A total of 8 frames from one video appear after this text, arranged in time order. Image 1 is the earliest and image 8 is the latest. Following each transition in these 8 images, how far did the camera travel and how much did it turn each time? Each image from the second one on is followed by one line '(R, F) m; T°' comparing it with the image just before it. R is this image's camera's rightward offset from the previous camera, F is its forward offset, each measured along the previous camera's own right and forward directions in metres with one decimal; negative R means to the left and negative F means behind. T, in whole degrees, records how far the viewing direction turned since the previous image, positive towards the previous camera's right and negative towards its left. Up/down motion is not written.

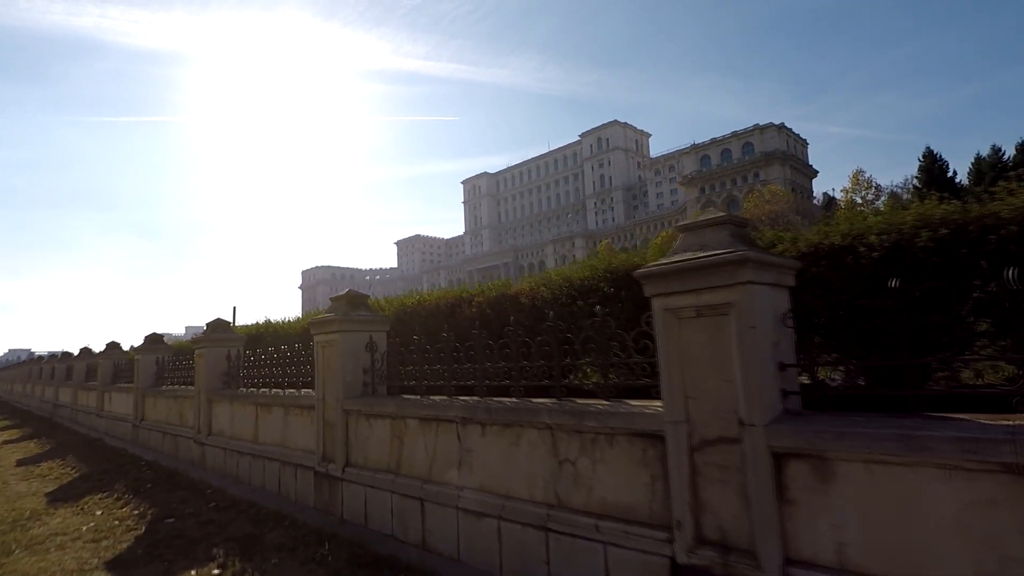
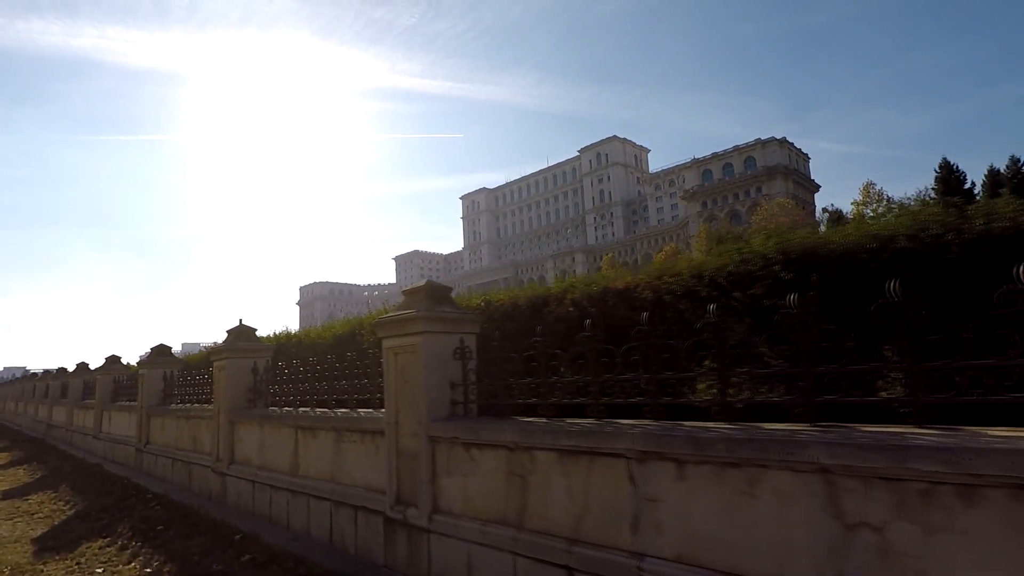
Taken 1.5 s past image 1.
(-1.2, +1.6) m; 0°
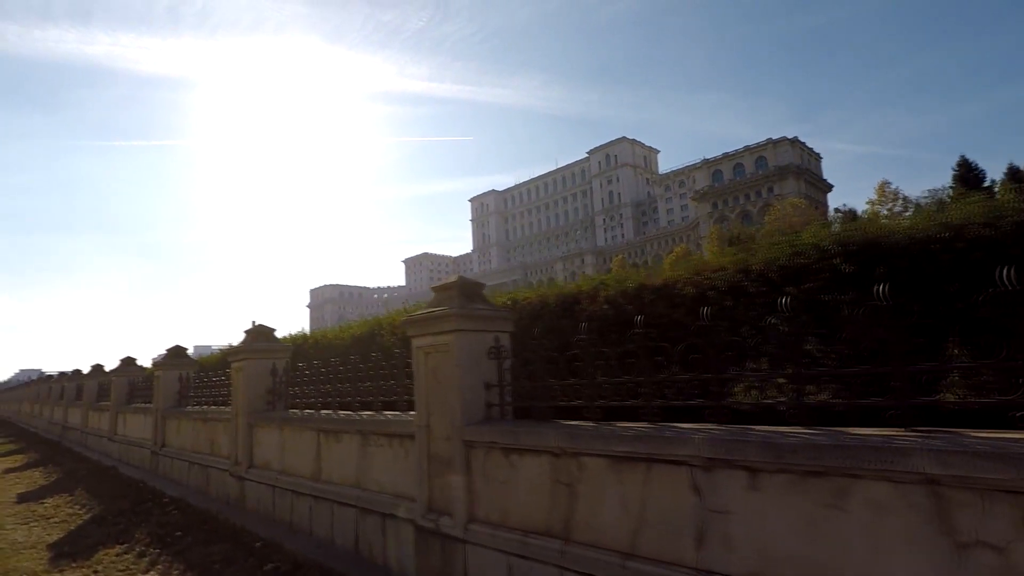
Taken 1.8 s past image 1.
(-0.2, +0.3) m; -1°
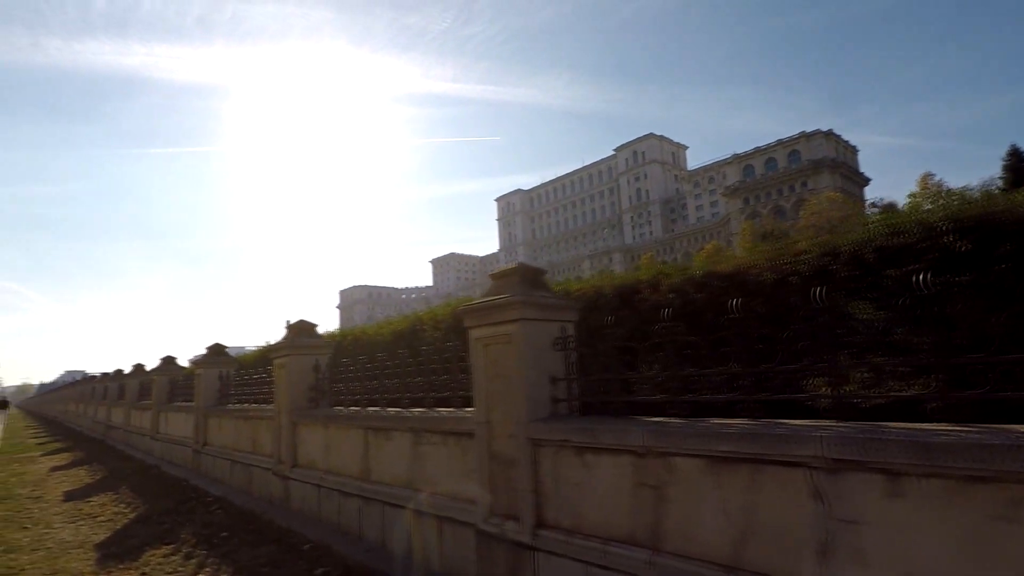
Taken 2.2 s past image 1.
(-0.3, +0.4) m; -3°
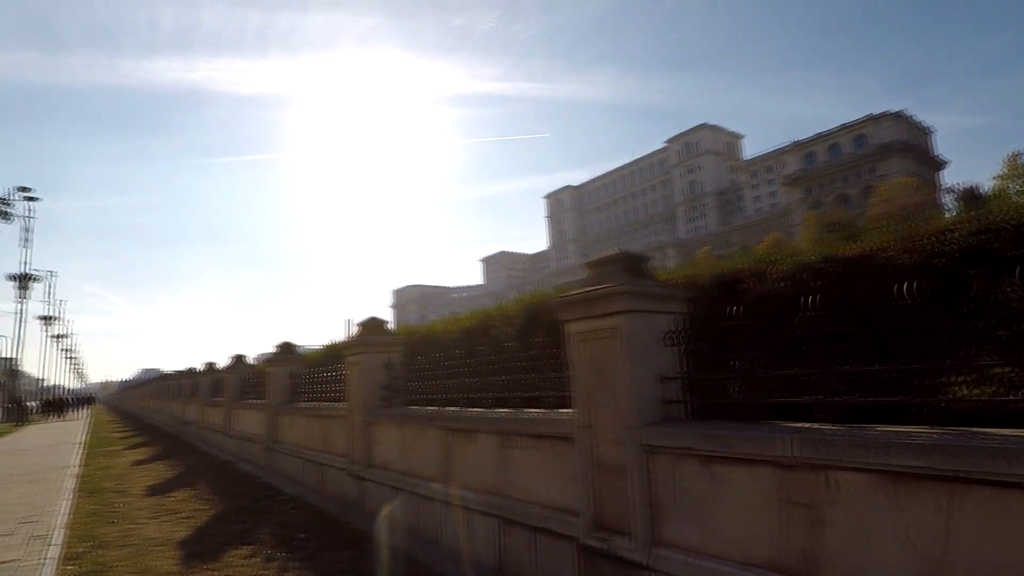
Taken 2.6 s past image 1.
(-0.4, +0.4) m; -5°
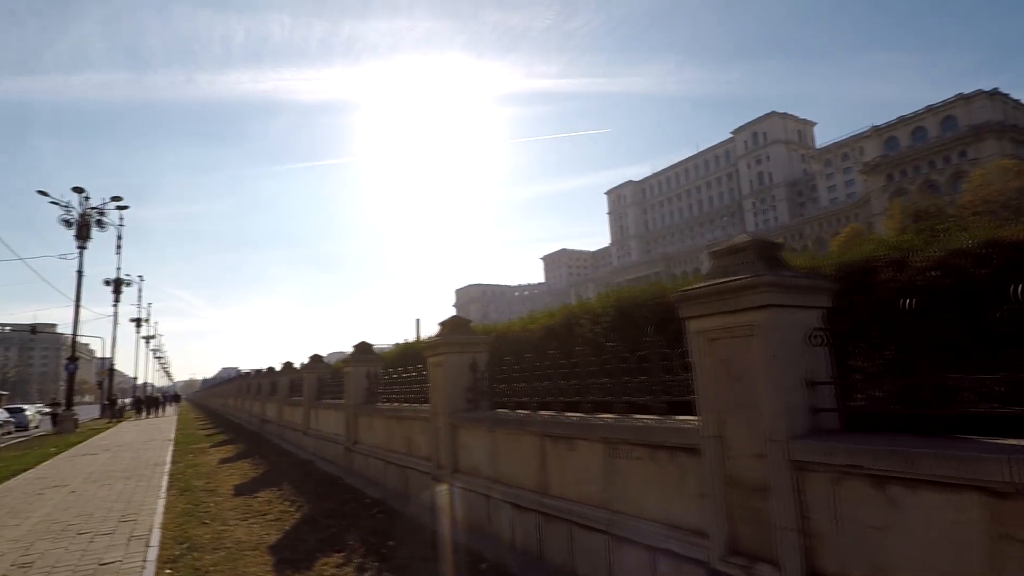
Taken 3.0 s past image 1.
(-0.4, +0.4) m; -6°
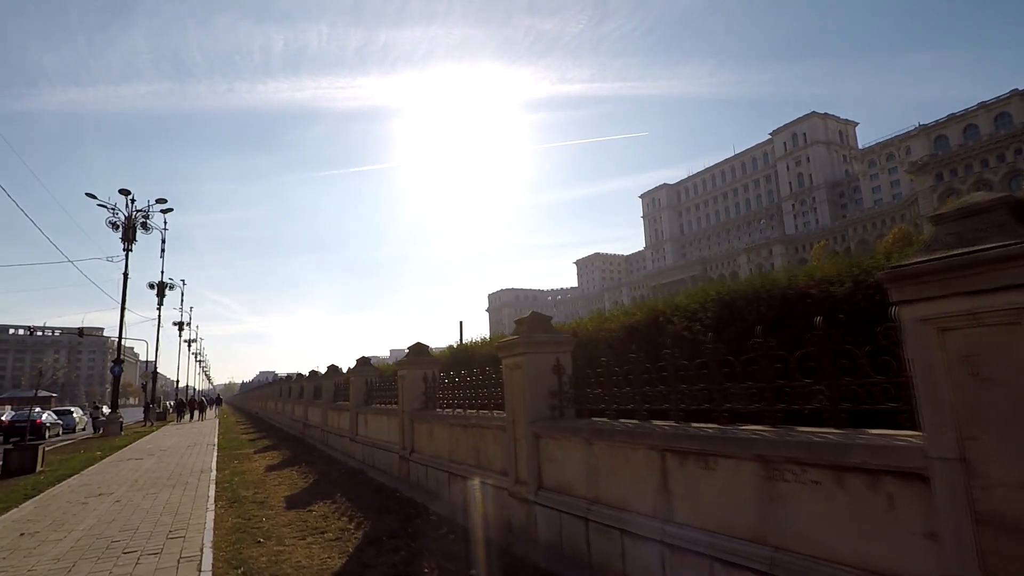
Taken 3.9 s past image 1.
(-0.7, +0.9) m; -3°
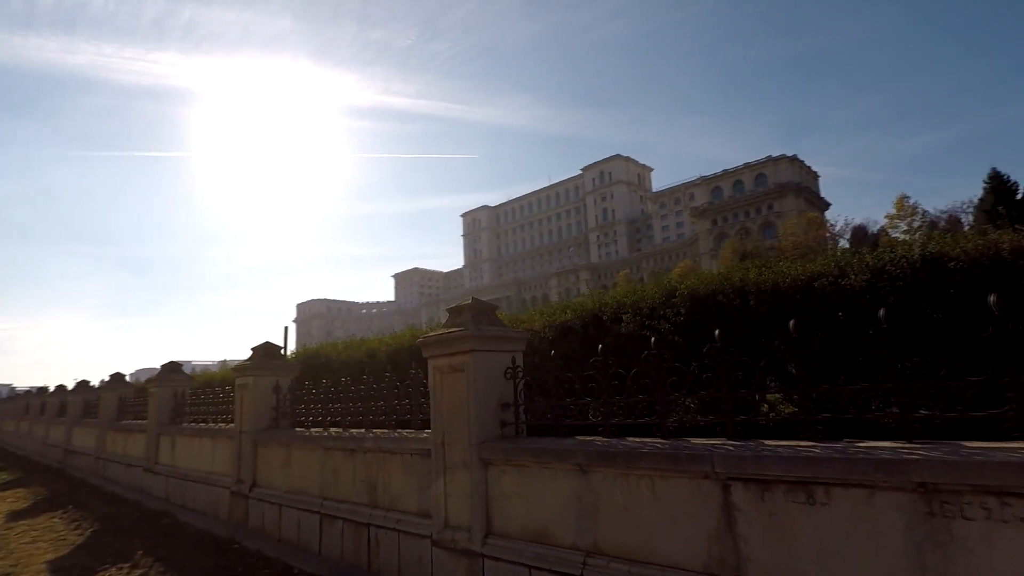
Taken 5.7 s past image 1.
(-1.1, +1.9) m; +18°
